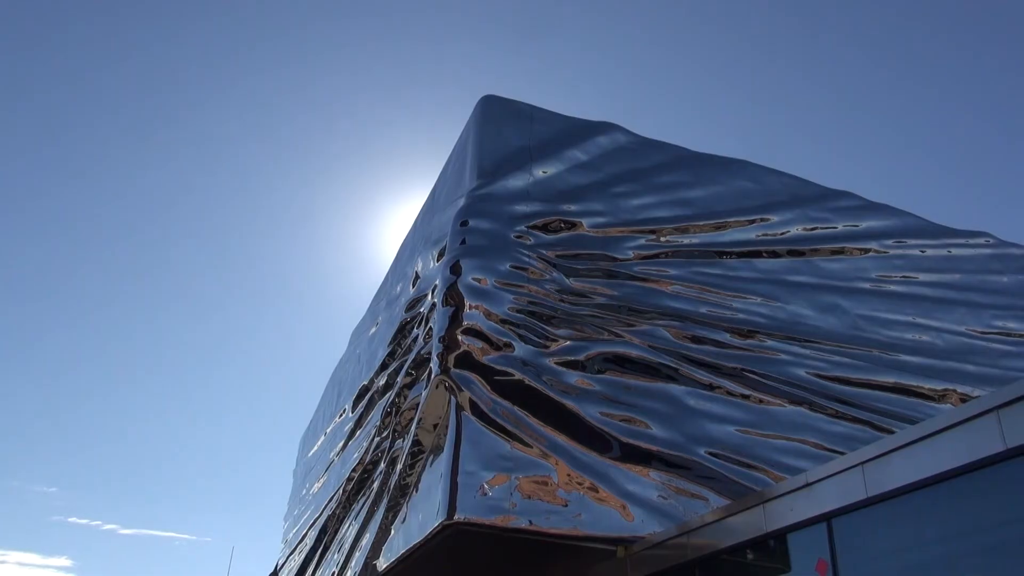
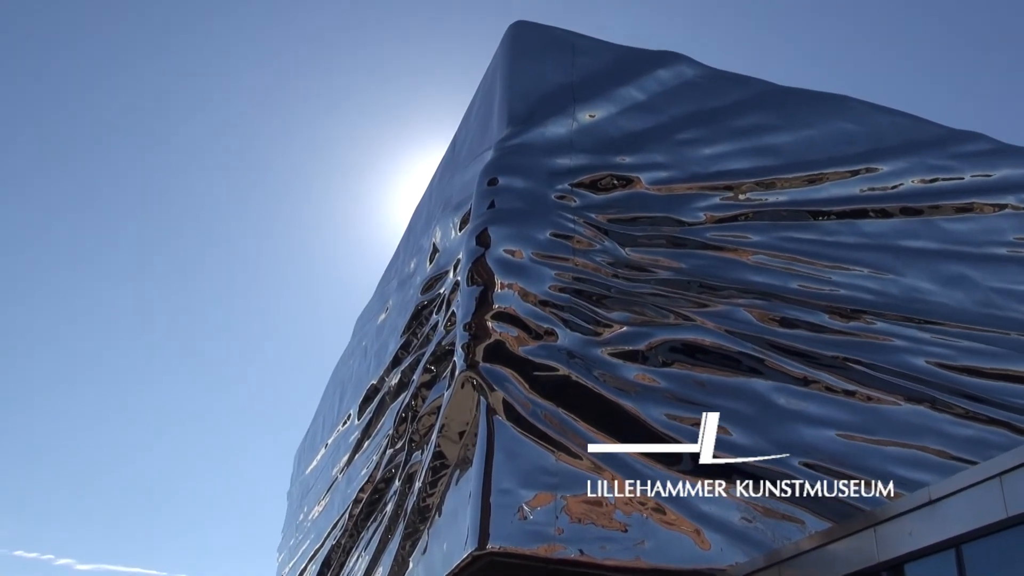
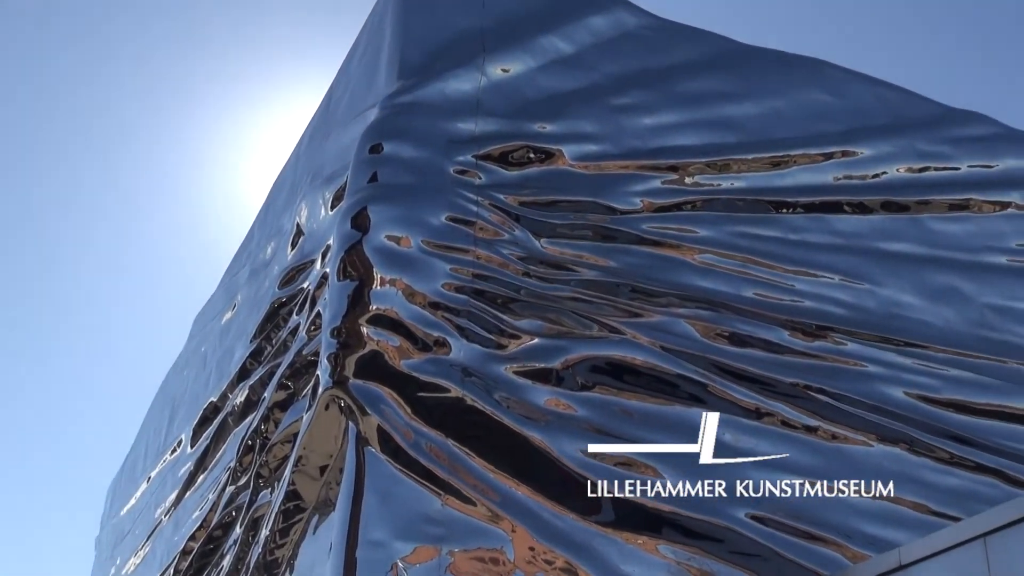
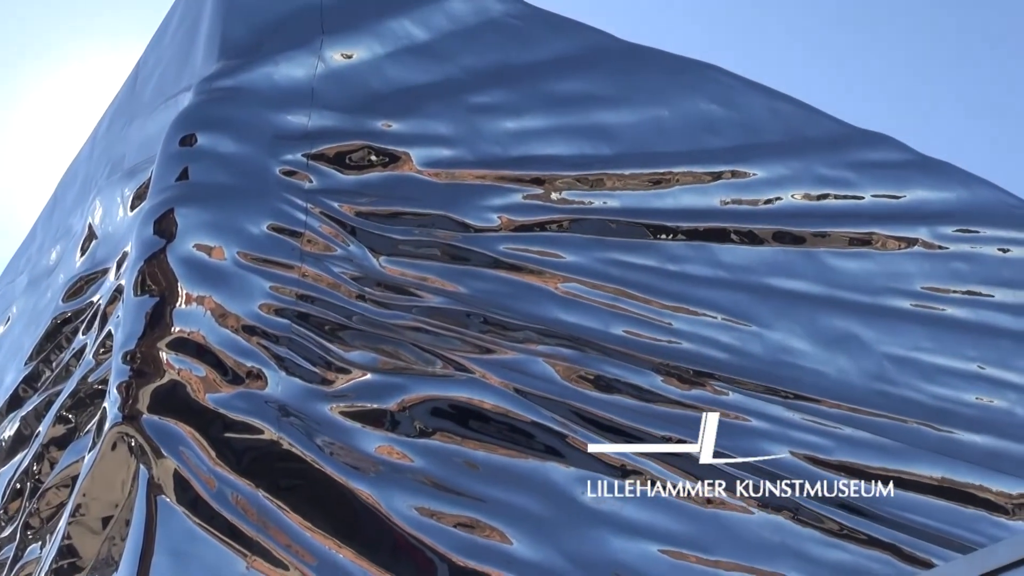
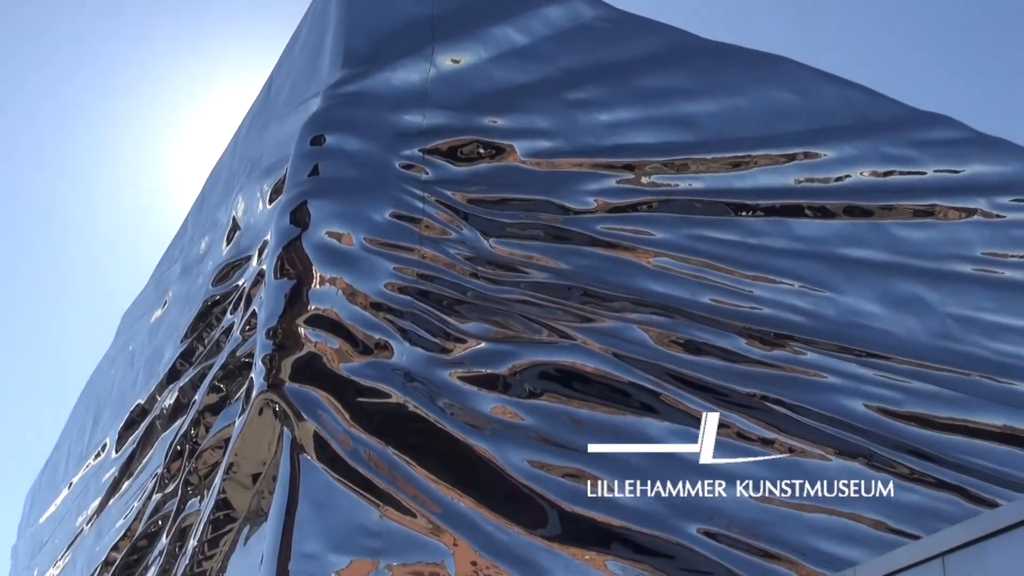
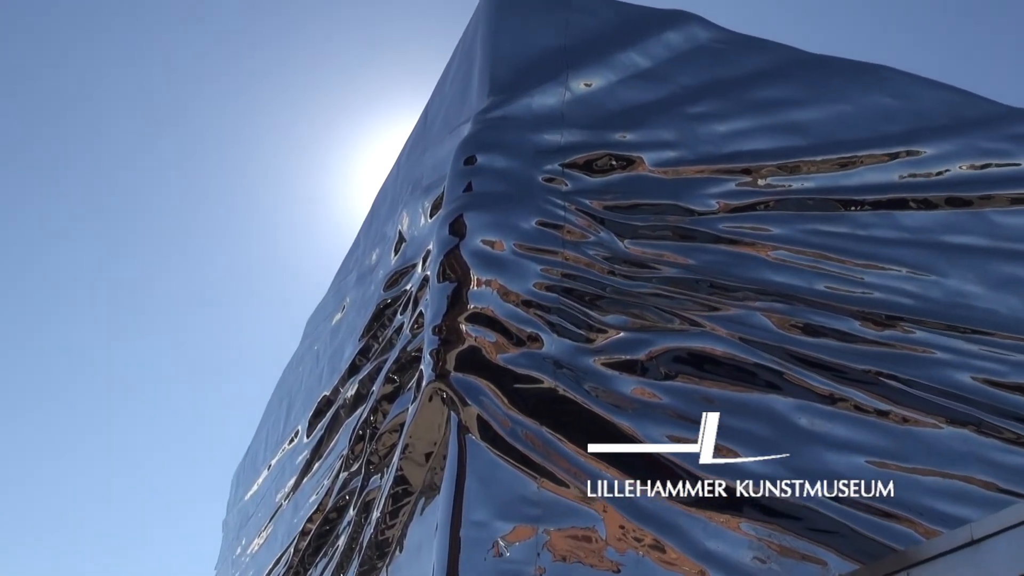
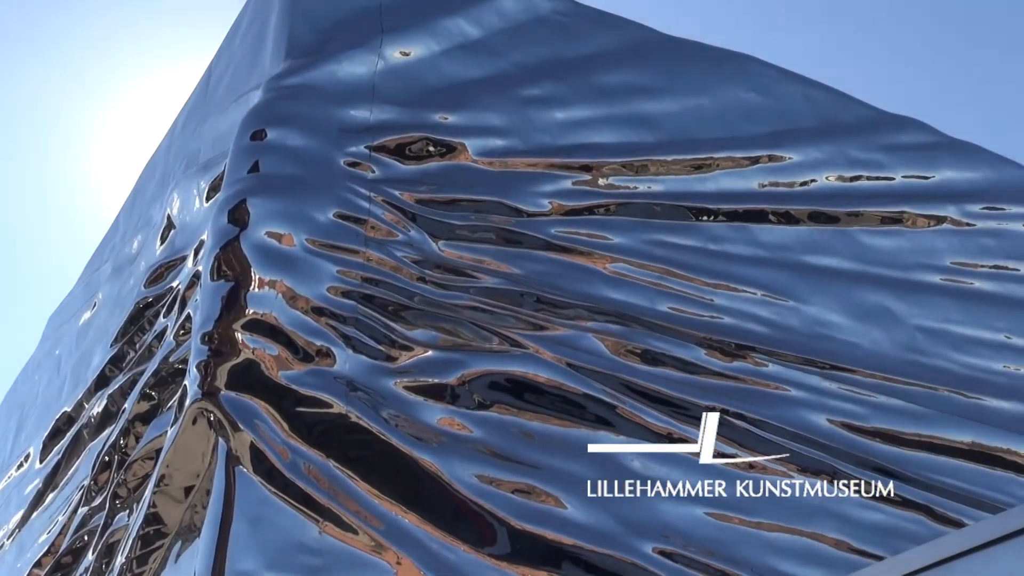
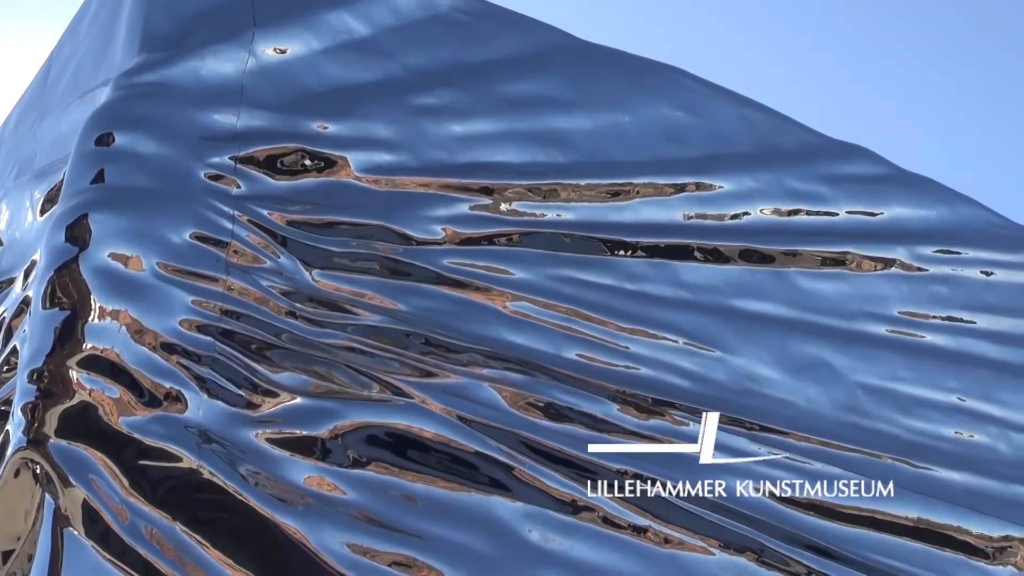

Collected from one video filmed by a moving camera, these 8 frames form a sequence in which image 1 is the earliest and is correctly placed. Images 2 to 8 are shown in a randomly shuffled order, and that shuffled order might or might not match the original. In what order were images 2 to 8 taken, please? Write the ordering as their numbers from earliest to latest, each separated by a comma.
2, 6, 3, 5, 7, 4, 8
